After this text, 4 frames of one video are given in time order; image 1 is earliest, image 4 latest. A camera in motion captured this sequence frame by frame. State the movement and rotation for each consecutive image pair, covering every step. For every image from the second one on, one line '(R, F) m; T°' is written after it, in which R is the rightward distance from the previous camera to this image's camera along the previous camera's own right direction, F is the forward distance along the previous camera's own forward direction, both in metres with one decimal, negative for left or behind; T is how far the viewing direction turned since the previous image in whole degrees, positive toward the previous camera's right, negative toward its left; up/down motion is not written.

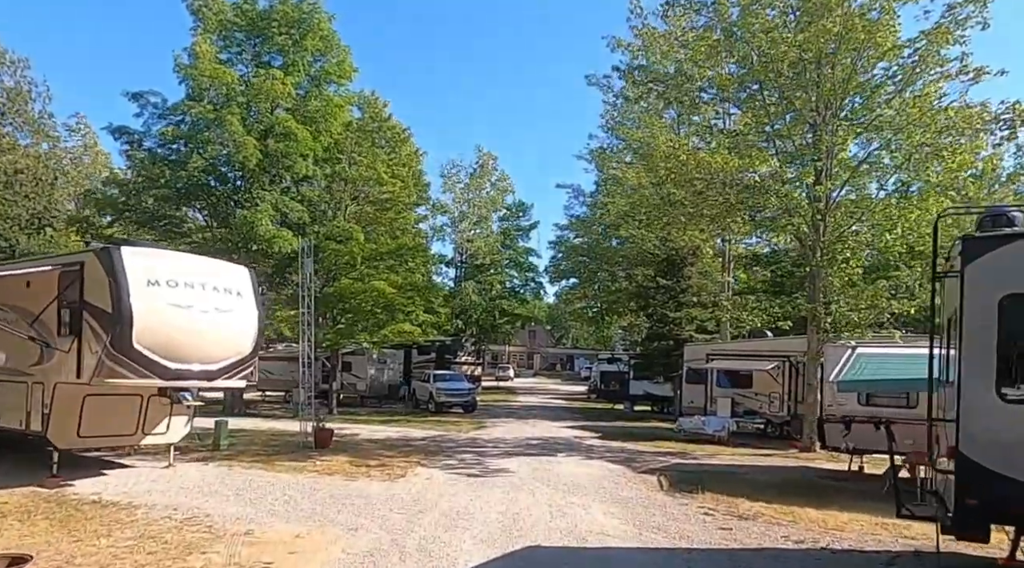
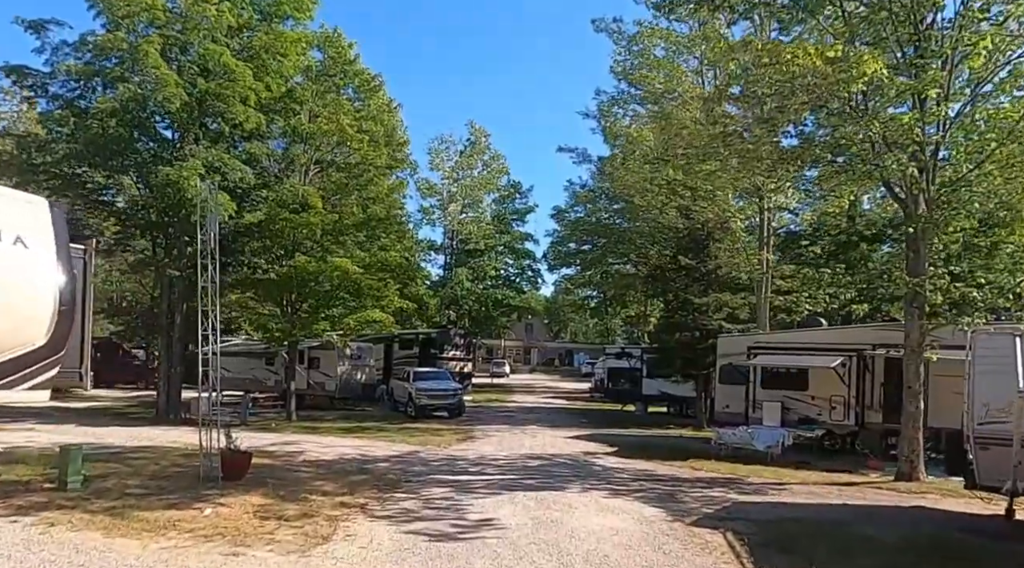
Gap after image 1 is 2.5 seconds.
(+0.1, +5.0) m; 0°
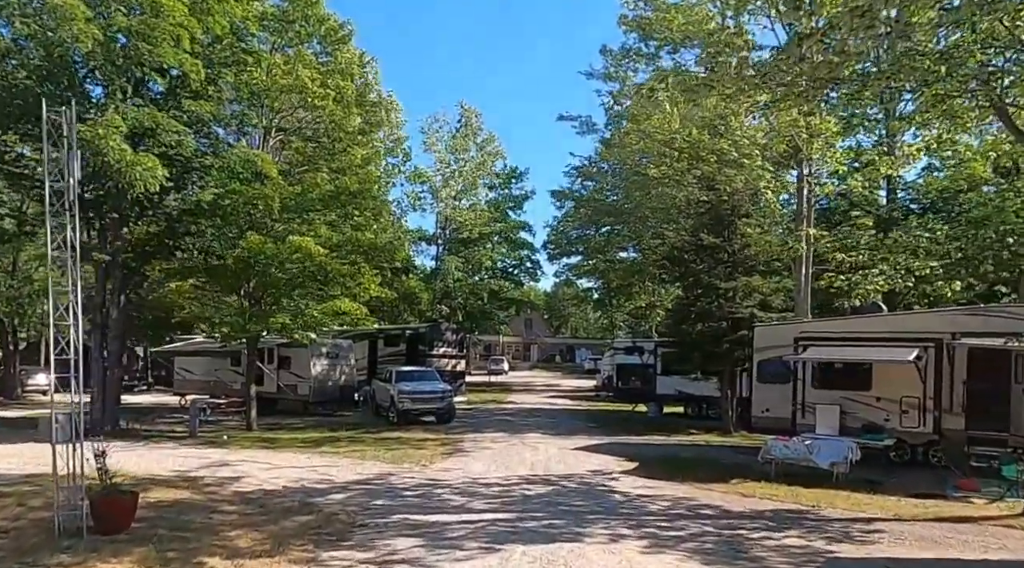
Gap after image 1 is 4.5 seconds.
(+0.1, +3.6) m; 0°
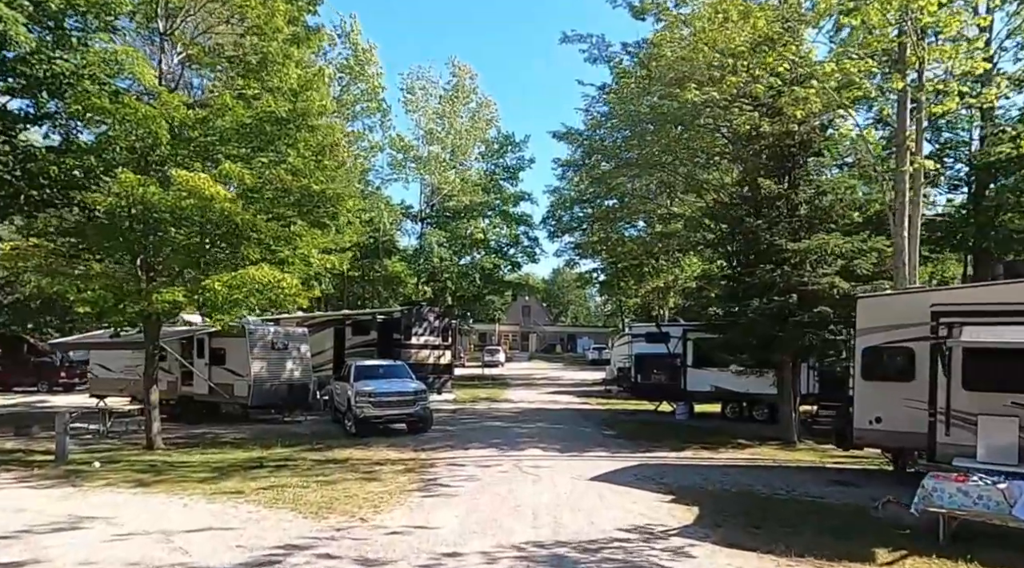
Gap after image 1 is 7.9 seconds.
(+0.1, +5.7) m; 0°
